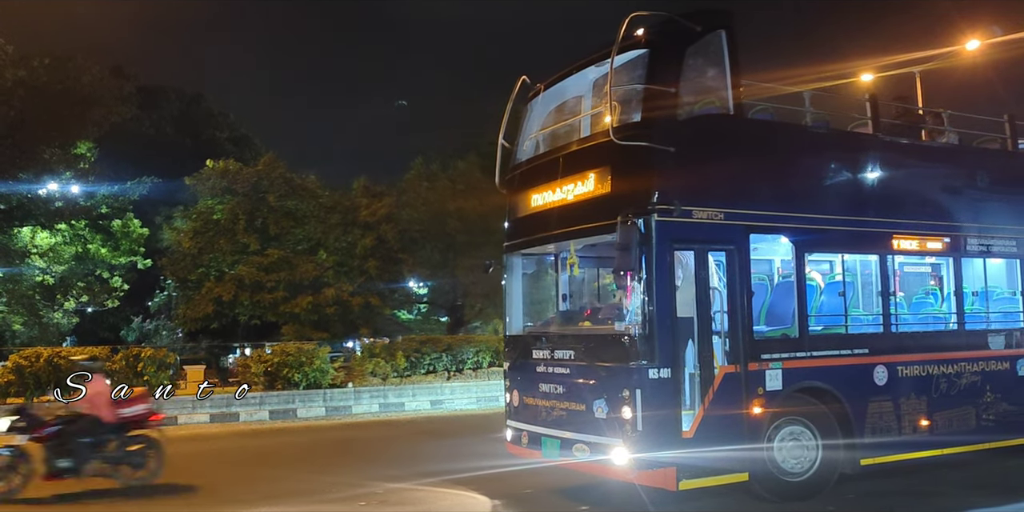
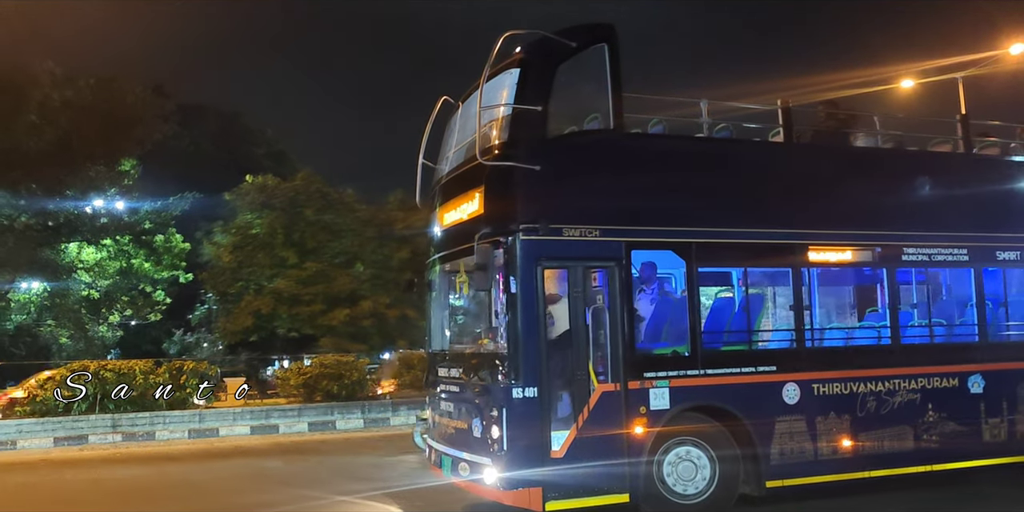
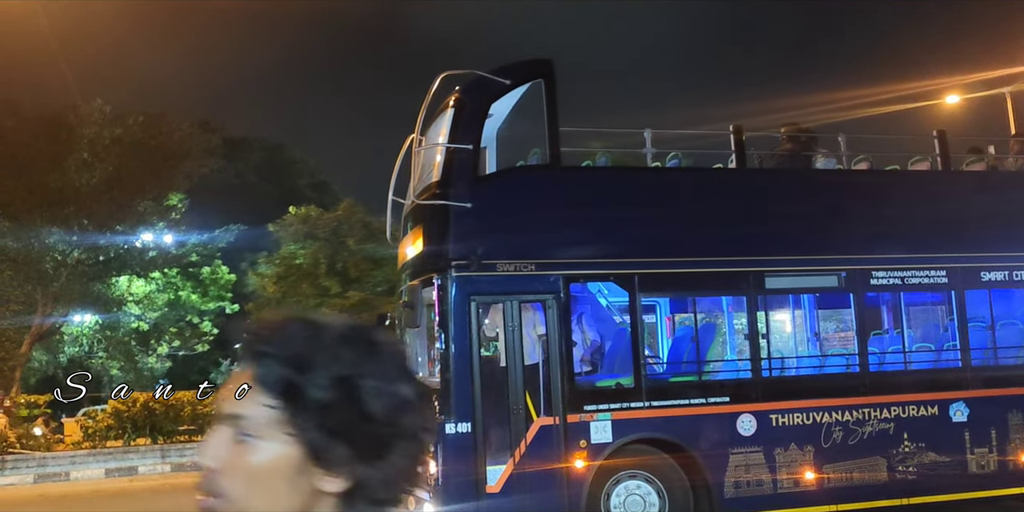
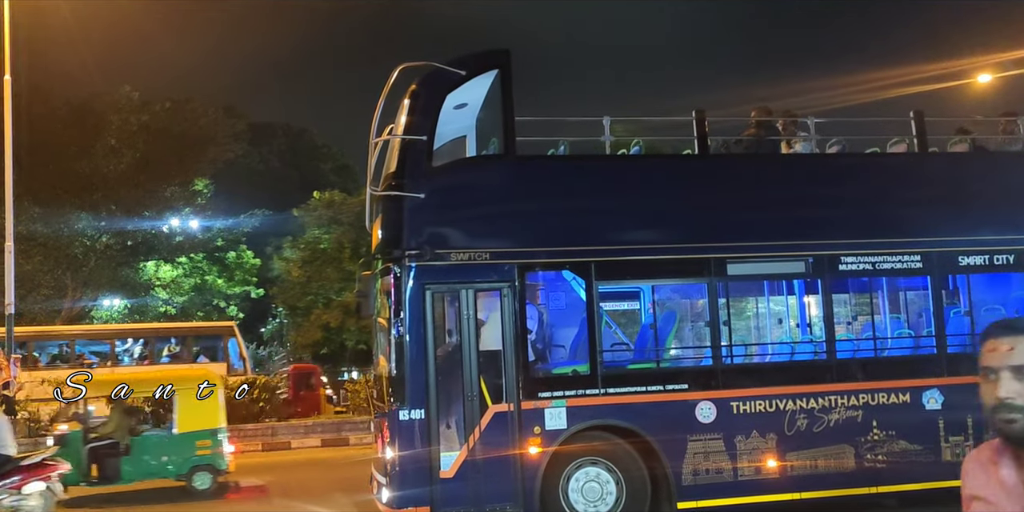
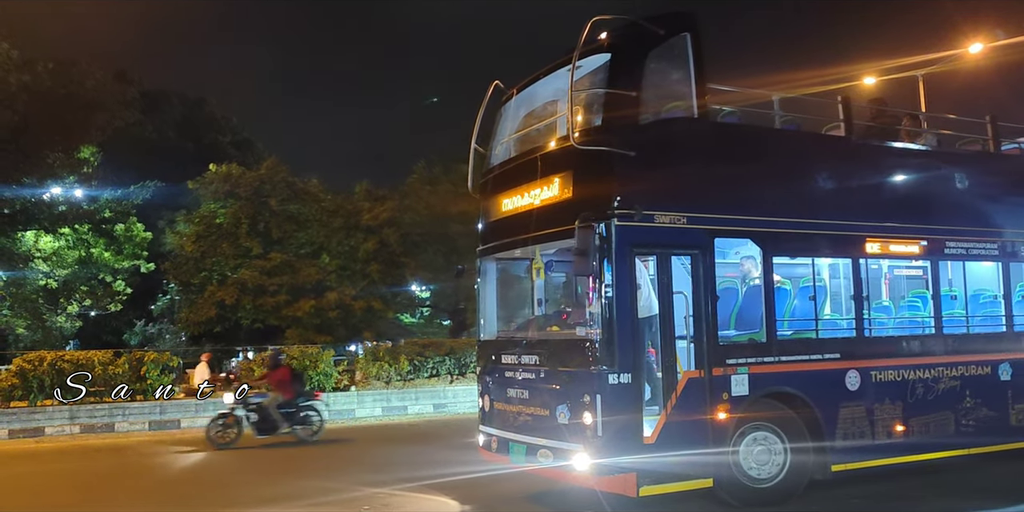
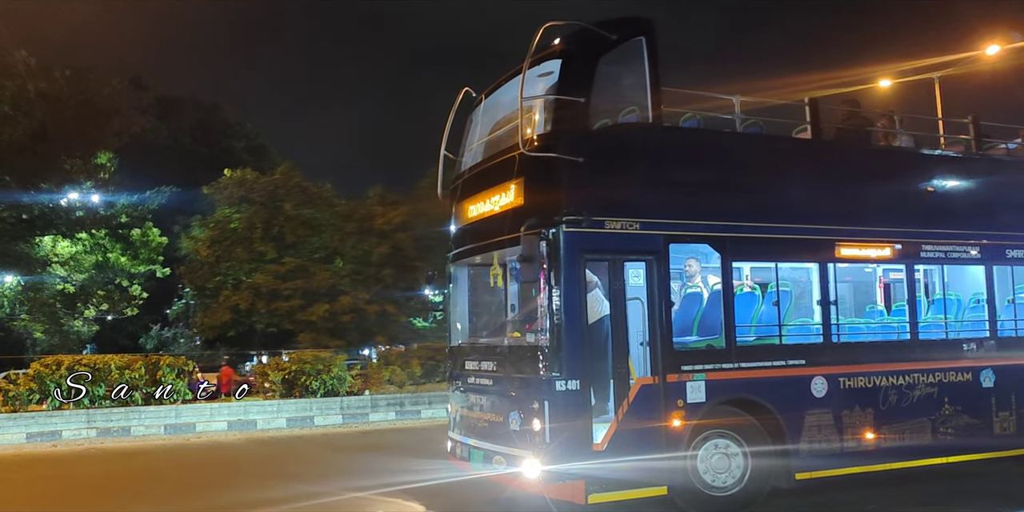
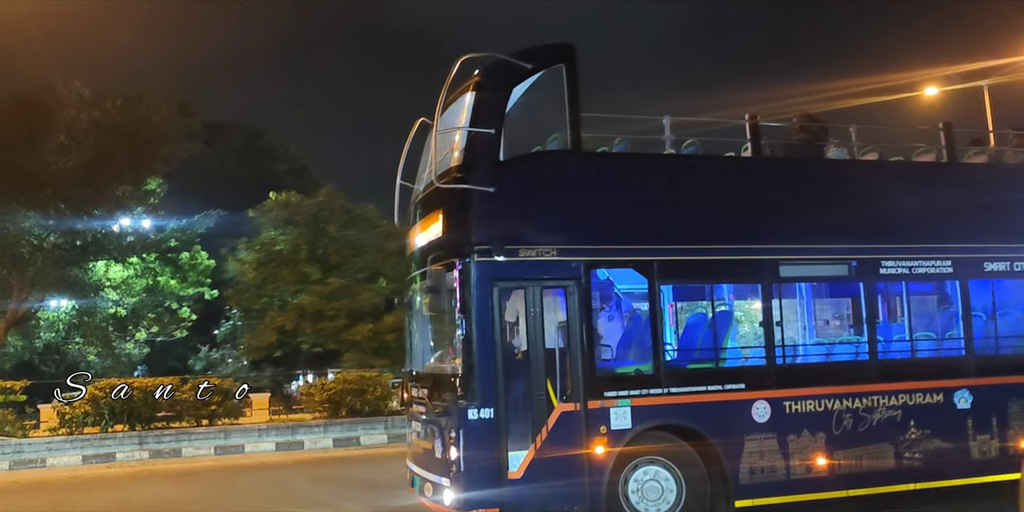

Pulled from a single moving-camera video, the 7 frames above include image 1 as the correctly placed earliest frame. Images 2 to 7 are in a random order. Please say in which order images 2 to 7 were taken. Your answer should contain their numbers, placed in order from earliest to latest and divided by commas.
5, 6, 2, 7, 3, 4
